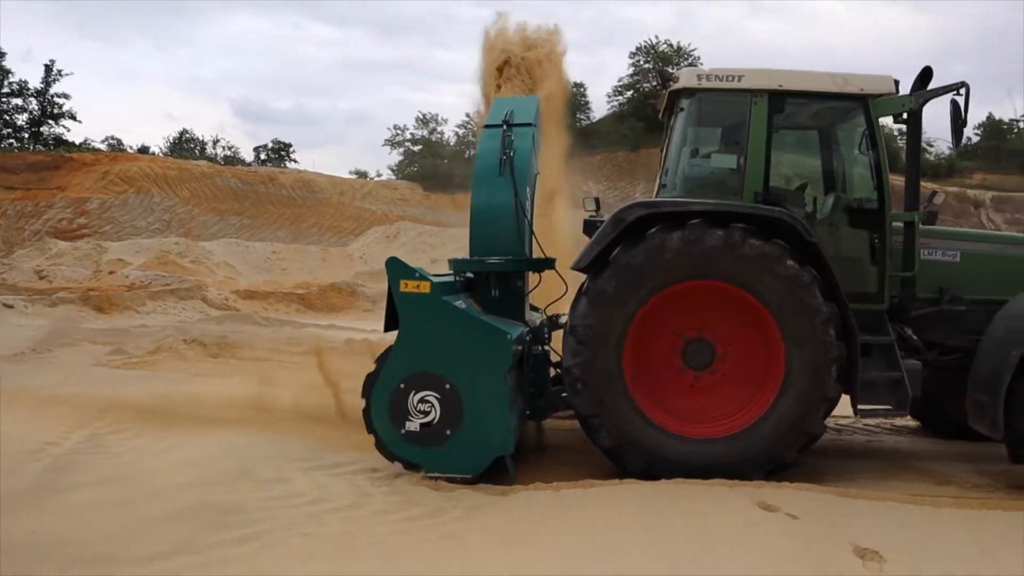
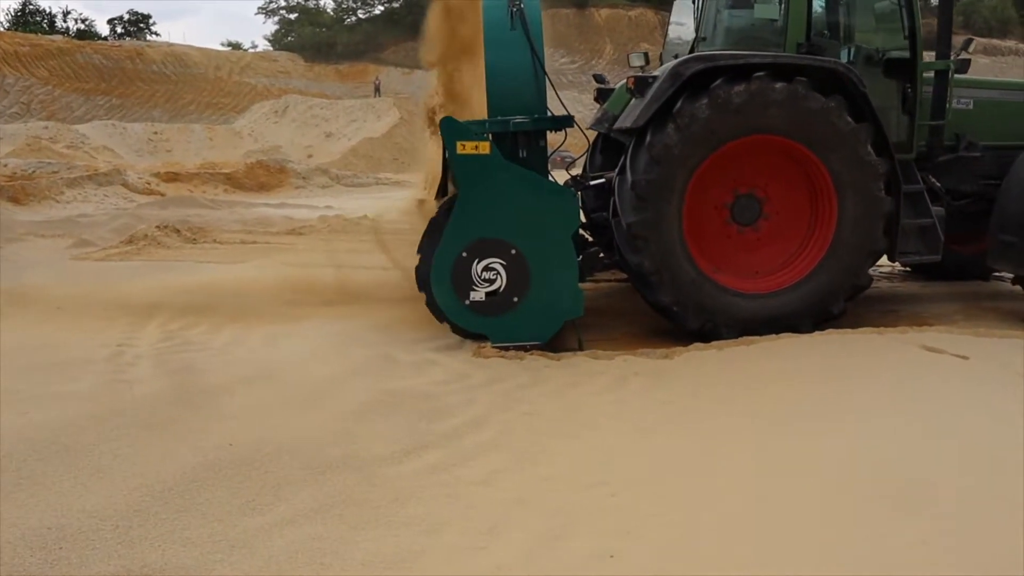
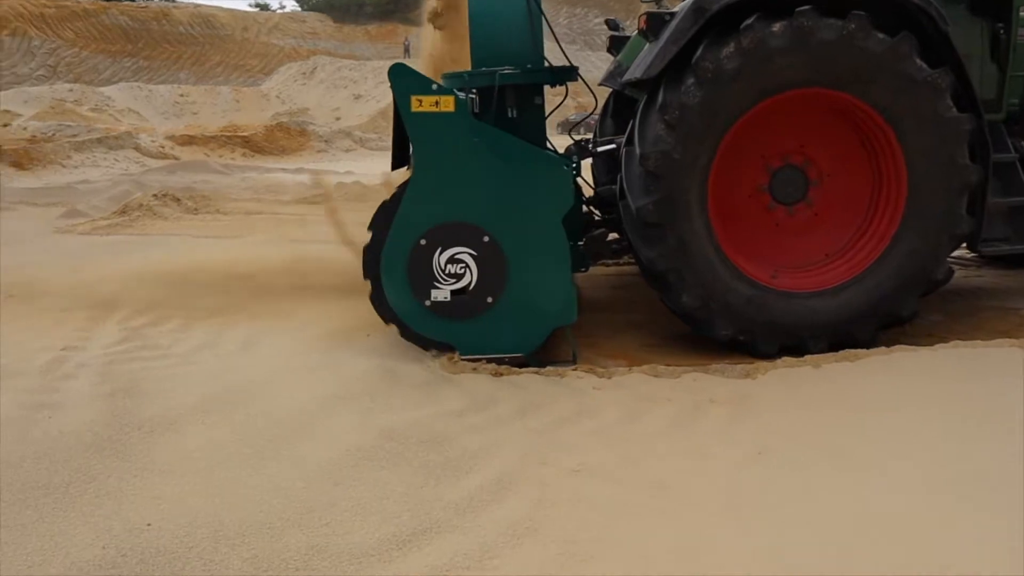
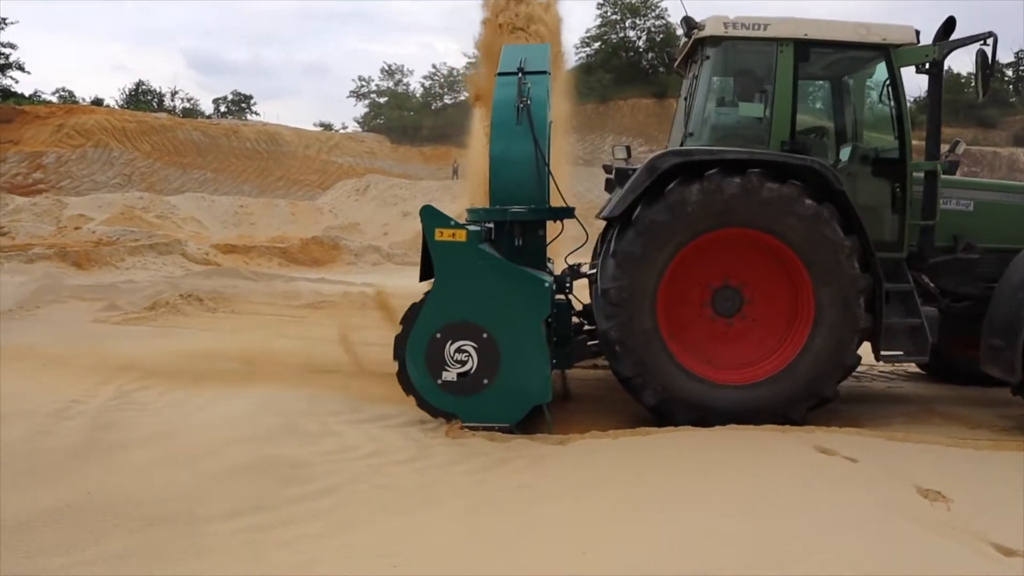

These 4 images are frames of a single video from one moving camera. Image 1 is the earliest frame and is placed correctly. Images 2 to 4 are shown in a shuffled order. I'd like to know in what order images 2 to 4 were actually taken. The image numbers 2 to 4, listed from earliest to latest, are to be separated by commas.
4, 2, 3
